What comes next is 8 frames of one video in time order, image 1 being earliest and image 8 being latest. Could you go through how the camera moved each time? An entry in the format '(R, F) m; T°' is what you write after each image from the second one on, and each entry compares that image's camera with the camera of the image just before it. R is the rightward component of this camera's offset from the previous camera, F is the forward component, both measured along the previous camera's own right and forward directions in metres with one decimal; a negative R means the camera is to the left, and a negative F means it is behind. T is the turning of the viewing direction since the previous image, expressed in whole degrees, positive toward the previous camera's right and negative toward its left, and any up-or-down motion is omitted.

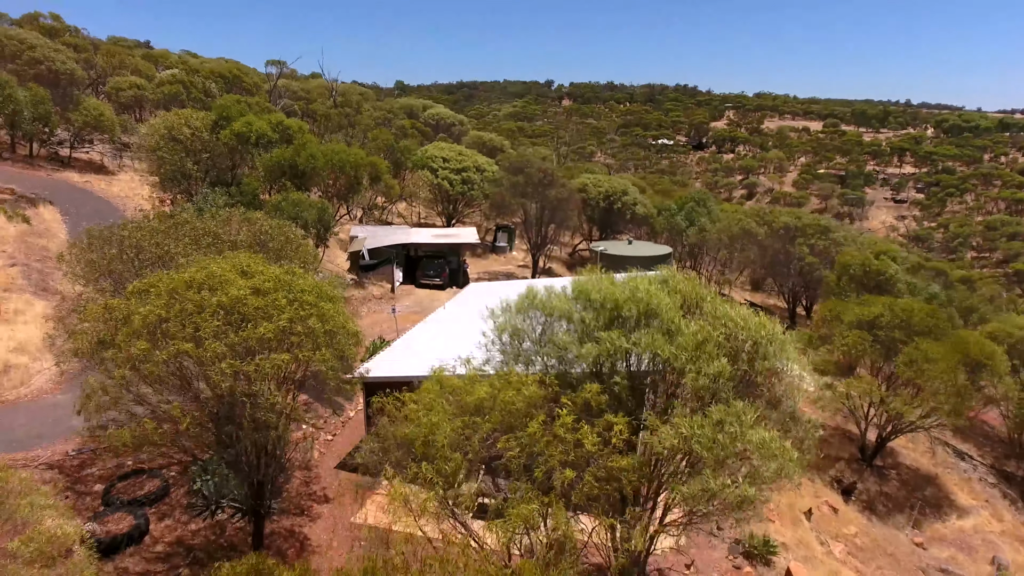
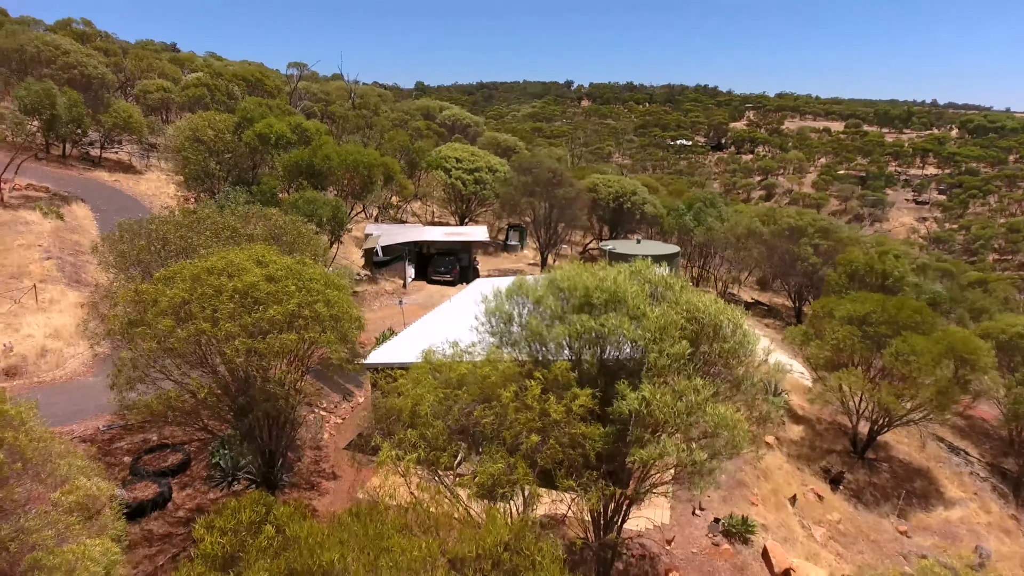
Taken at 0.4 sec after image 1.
(+0.4, -0.8) m; -2°
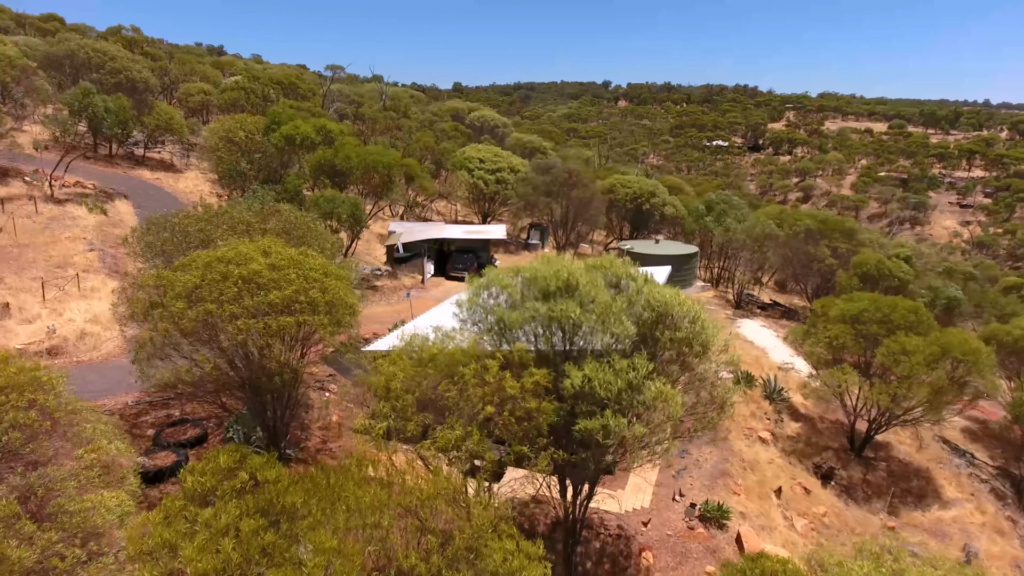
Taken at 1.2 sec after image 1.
(+0.9, -0.7) m; -3°
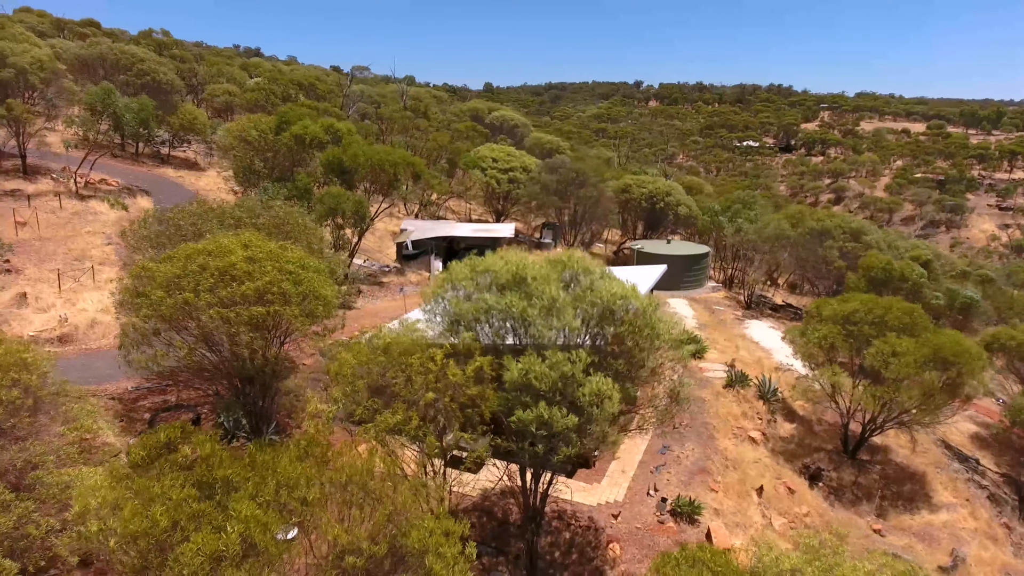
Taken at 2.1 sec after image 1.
(+1.0, -0.3) m; -3°
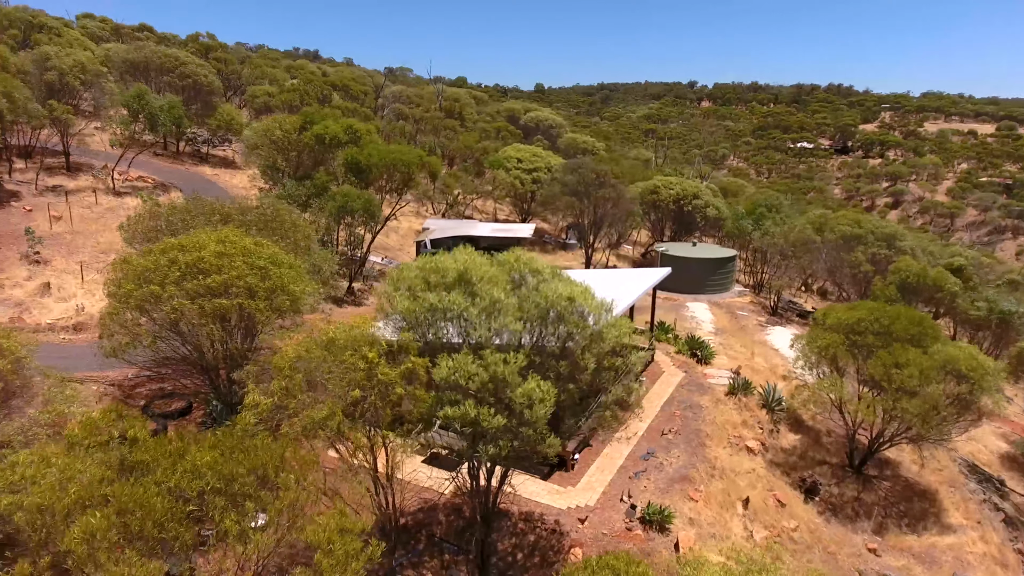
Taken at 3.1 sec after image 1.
(+1.5, +0.1) m; -4°
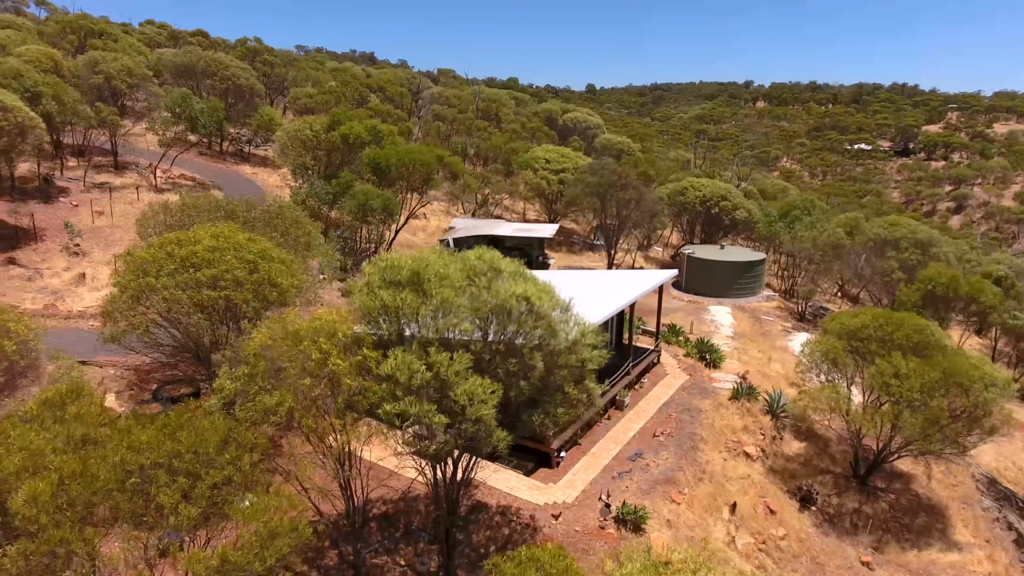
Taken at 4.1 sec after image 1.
(+1.3, -0.2) m; -4°
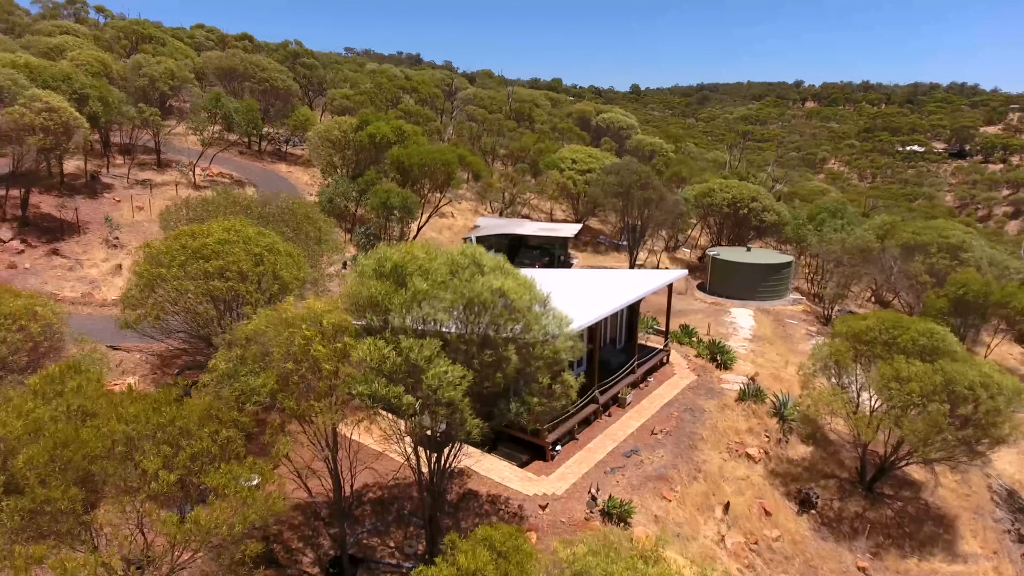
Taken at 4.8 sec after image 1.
(+0.9, -0.3) m; -4°
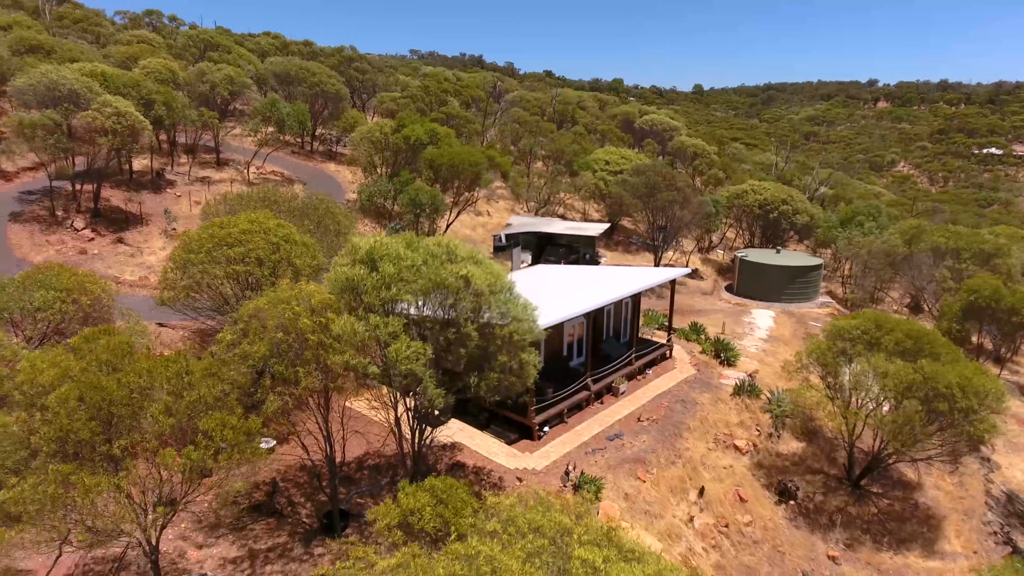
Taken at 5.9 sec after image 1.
(+1.5, -1.1) m; -5°
